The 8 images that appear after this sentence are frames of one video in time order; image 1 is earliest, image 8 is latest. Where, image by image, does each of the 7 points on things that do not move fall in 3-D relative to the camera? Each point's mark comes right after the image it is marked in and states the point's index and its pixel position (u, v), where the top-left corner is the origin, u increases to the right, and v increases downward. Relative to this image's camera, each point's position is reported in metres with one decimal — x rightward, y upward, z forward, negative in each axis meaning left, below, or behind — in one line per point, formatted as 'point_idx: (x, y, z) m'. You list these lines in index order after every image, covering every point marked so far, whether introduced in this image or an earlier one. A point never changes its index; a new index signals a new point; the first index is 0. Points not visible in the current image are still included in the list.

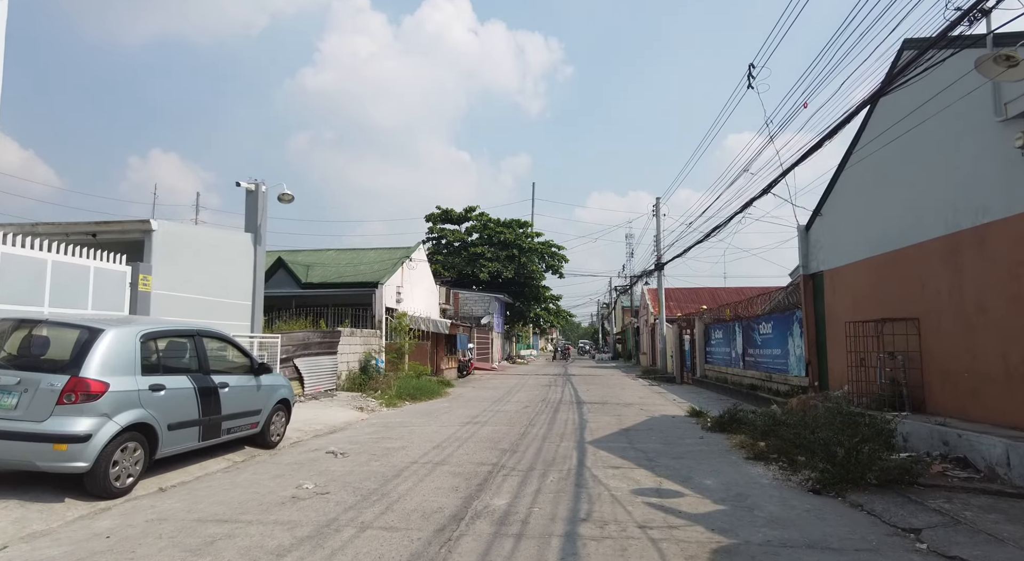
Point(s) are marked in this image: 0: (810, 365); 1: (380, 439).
0: (+6.0, -1.7, +11.6) m
1: (-2.1, -2.5, +9.2) m
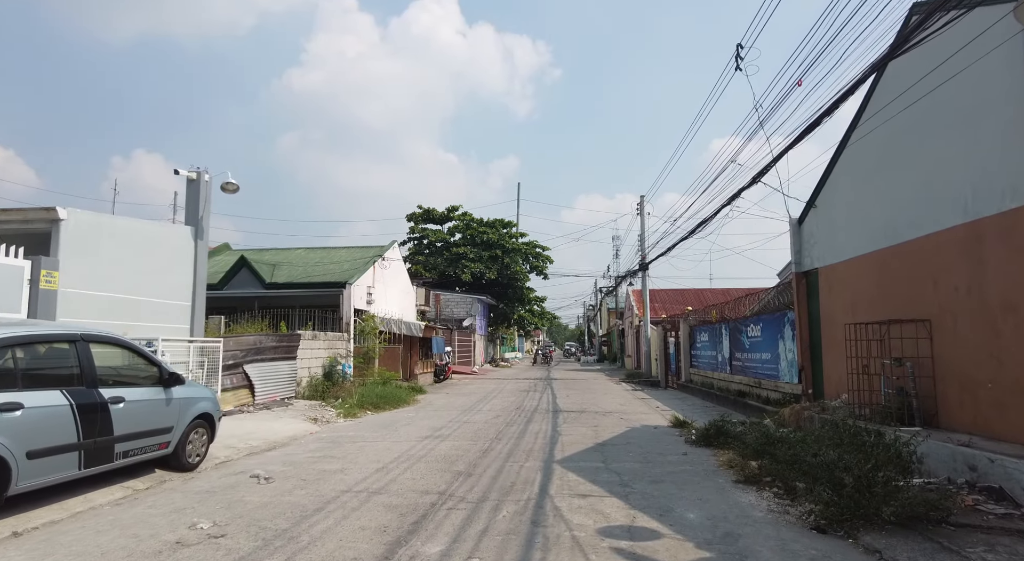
0: (+5.3, -1.7, +10.6) m
1: (-2.7, -2.5, +8.1) m
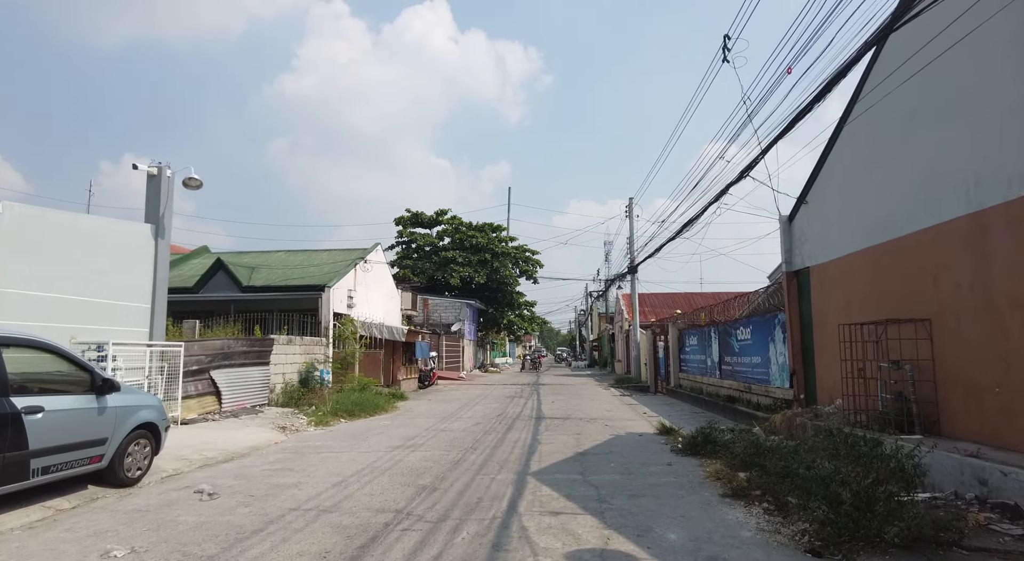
0: (+4.9, -1.7, +10.1) m
1: (-3.0, -2.5, +7.5) m
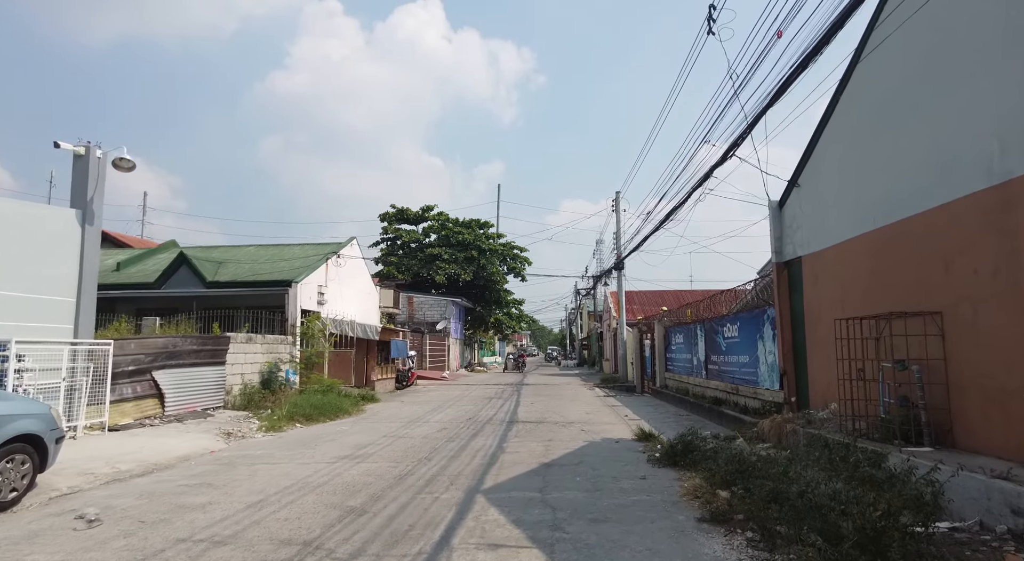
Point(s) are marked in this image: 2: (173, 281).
0: (+4.3, -1.5, +9.2) m
1: (-3.6, -2.3, +6.5) m
2: (-11.6, 0.0, +19.7) m
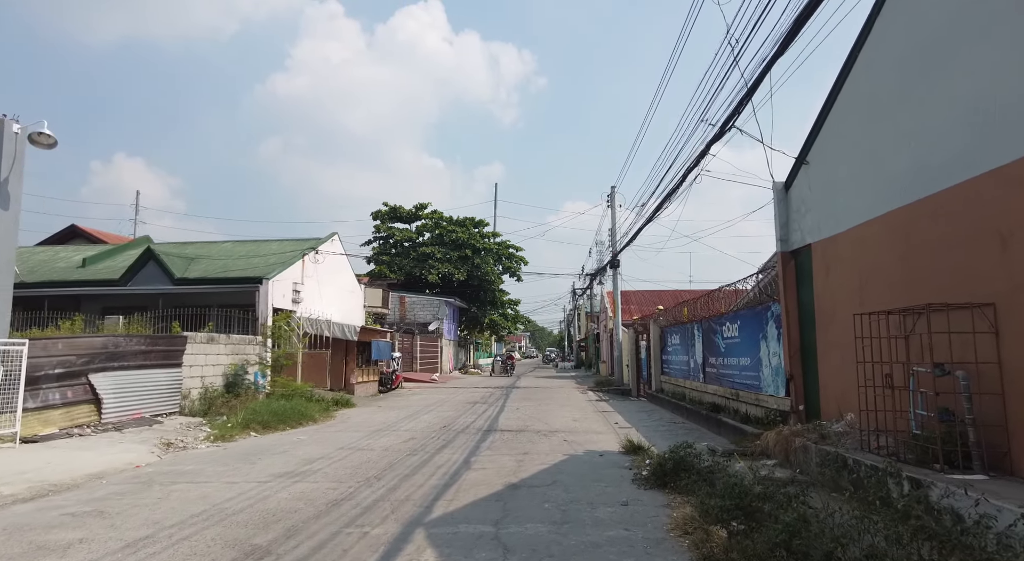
0: (+3.9, -1.4, +8.1) m
1: (-4.0, -2.2, +5.3) m
2: (-12.0, +0.1, +18.6) m
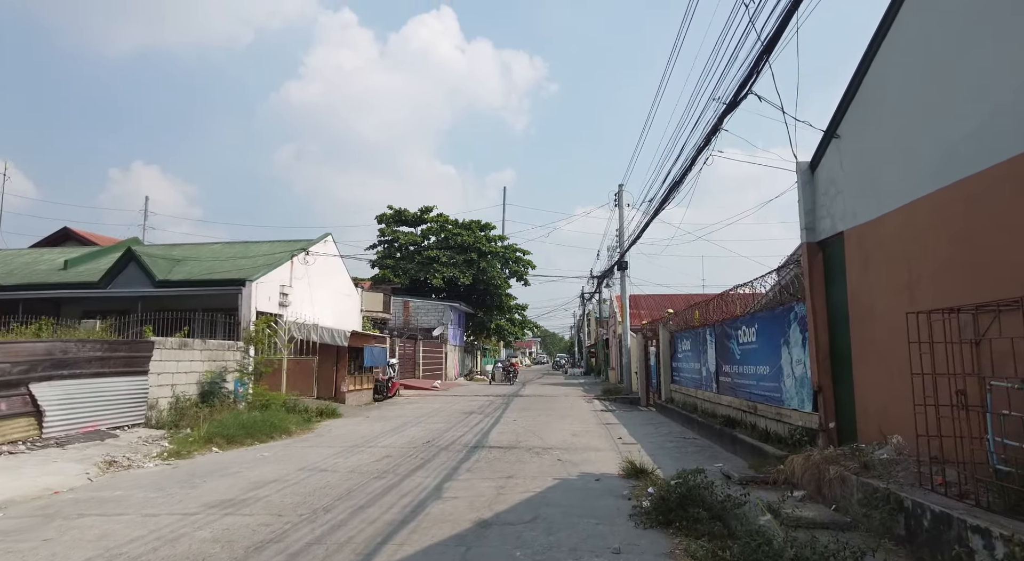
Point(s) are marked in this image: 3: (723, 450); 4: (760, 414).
0: (+3.7, -1.4, +6.9) m
1: (-4.3, -2.1, +4.3) m
2: (-12.0, 0.0, +17.7) m
3: (+3.4, -2.7, +9.3) m
4: (+4.0, -2.1, +9.2) m
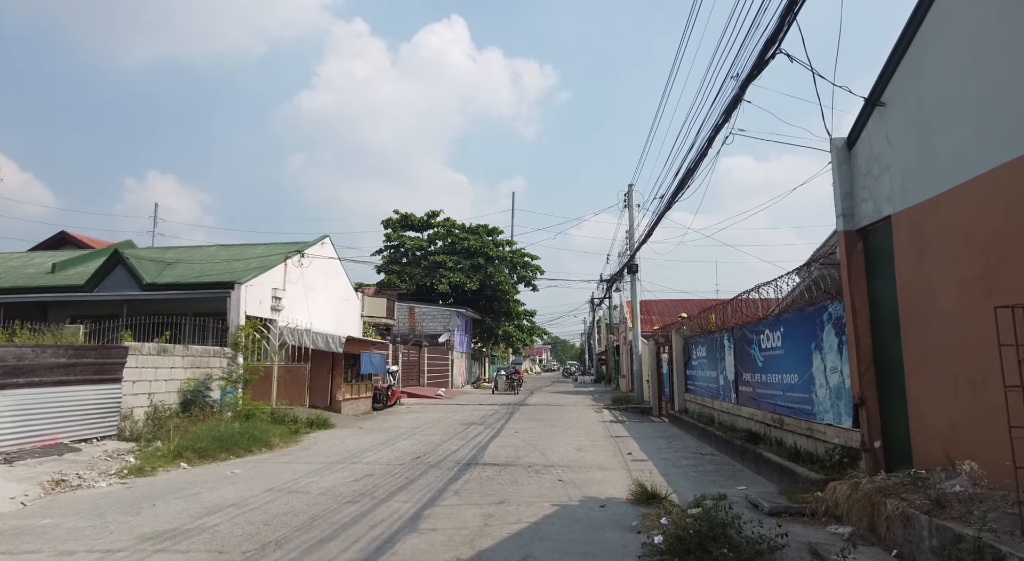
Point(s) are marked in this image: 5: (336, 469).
0: (+3.6, -1.3, +5.9) m
1: (-4.5, -2.1, +3.4) m
2: (-11.9, -0.1, +17.0) m
3: (+3.4, -2.7, +8.3) m
4: (+3.9, -2.1, +8.2) m
5: (-2.7, -2.8, +8.8) m
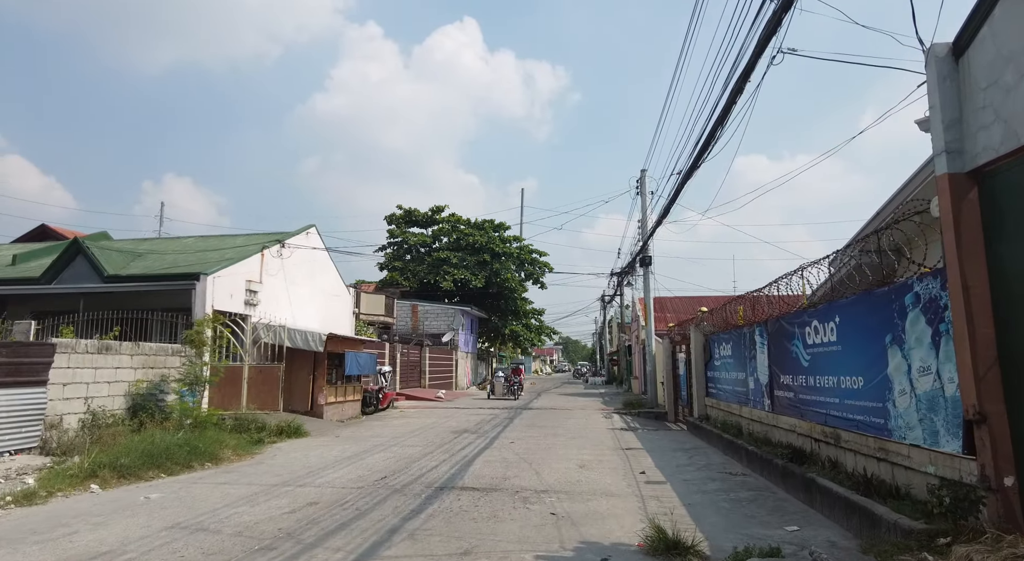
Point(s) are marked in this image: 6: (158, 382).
0: (+3.3, -1.0, +4.0) m
1: (-4.8, -1.8, +1.7) m
2: (-12.0, +0.1, +15.5) m
3: (+3.1, -2.4, +6.5) m
4: (+3.7, -1.8, +6.3) m
5: (-2.9, -2.6, +7.0) m
6: (-7.3, -2.1, +12.0) m
